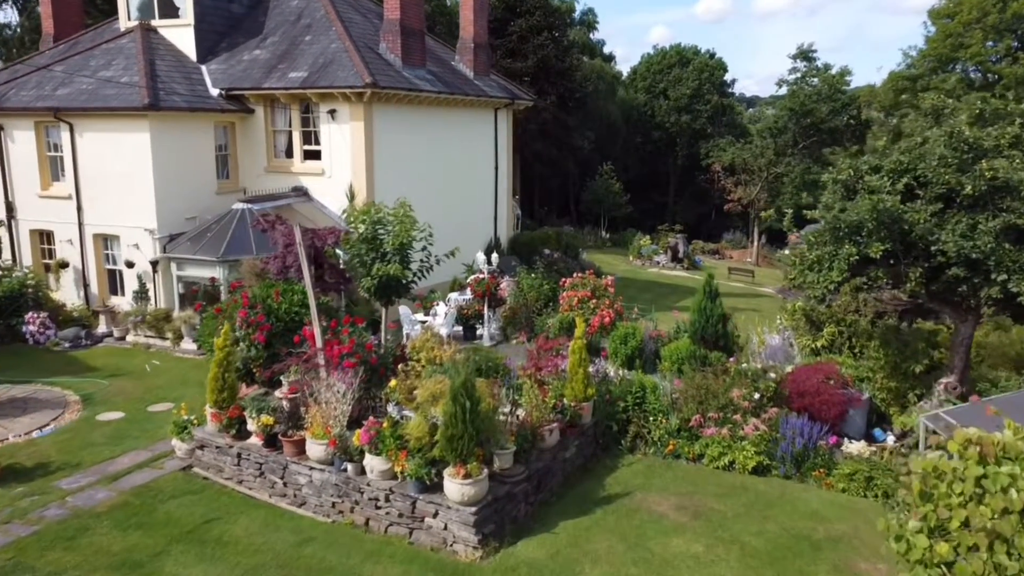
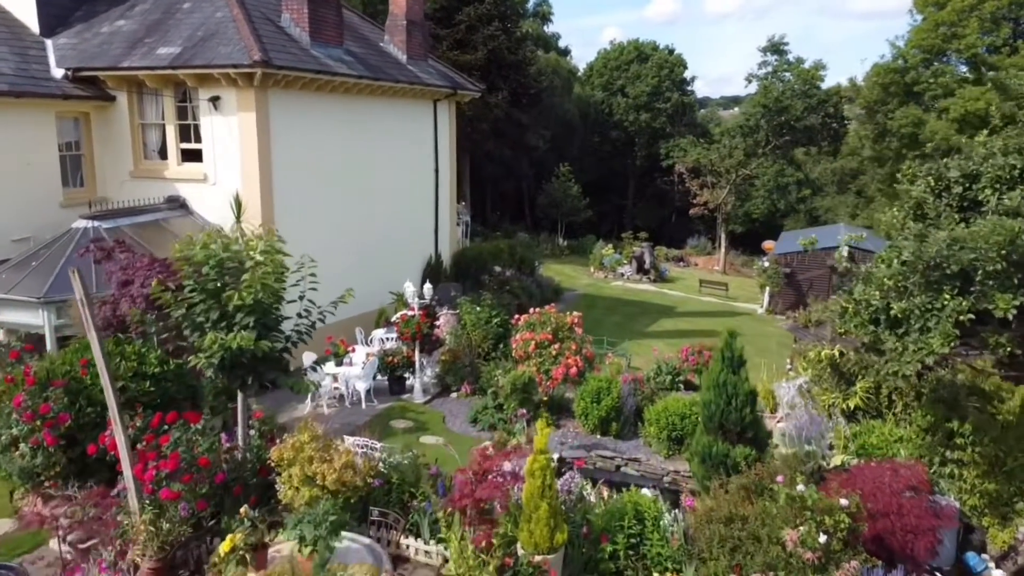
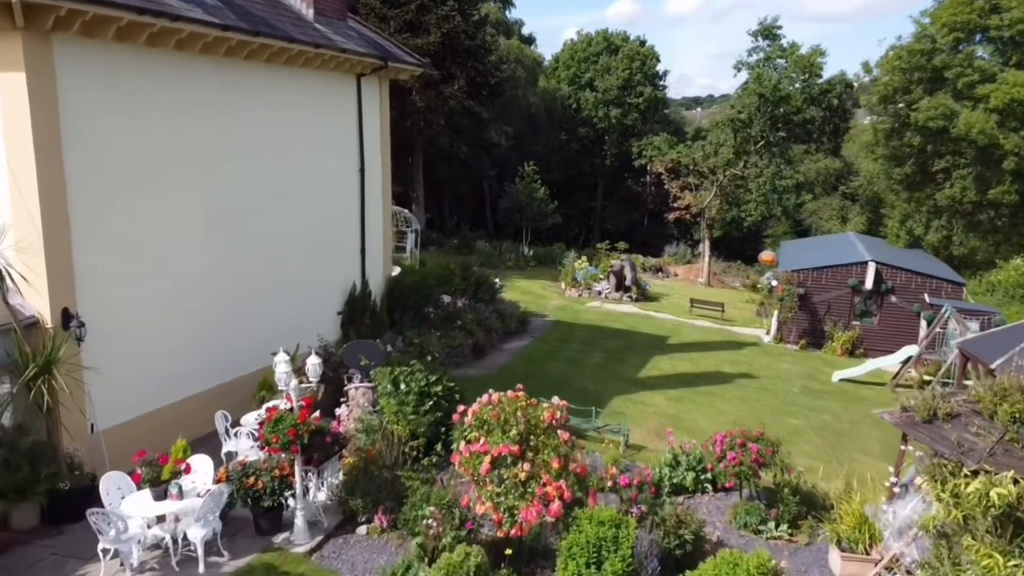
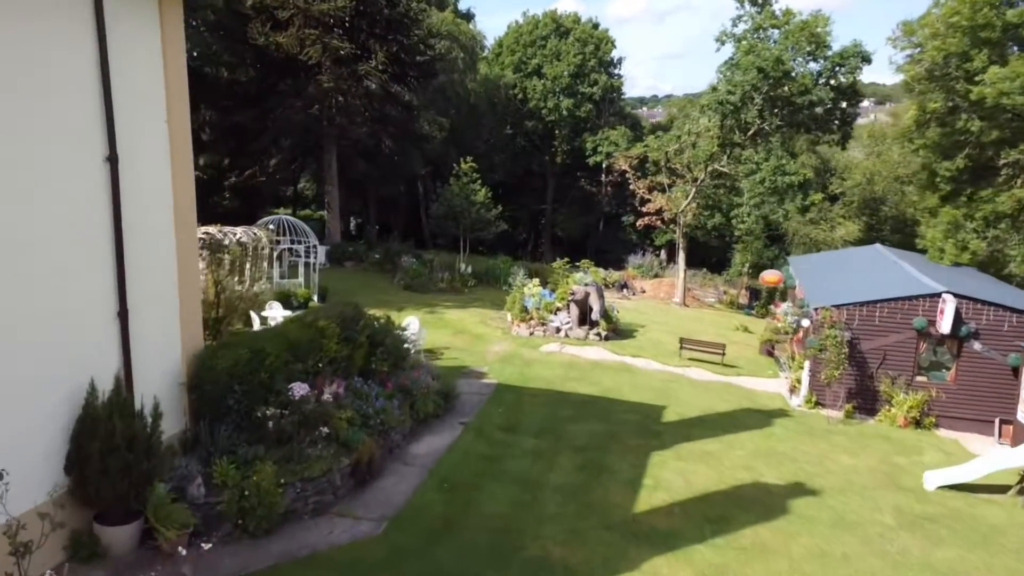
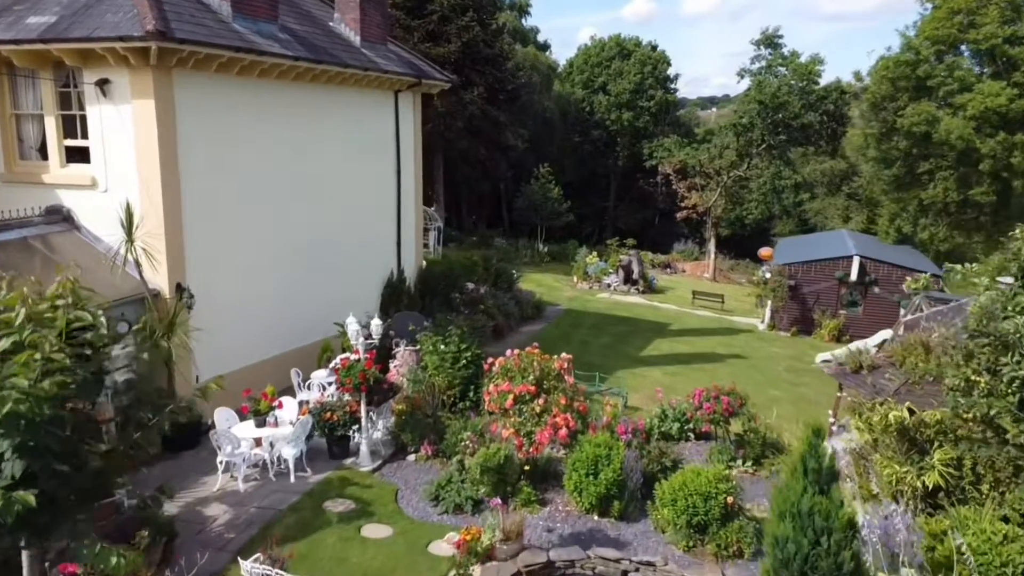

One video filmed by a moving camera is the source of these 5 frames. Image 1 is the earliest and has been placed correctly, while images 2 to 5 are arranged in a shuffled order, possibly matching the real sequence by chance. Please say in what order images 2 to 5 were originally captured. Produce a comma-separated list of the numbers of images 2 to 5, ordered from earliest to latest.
2, 5, 3, 4
